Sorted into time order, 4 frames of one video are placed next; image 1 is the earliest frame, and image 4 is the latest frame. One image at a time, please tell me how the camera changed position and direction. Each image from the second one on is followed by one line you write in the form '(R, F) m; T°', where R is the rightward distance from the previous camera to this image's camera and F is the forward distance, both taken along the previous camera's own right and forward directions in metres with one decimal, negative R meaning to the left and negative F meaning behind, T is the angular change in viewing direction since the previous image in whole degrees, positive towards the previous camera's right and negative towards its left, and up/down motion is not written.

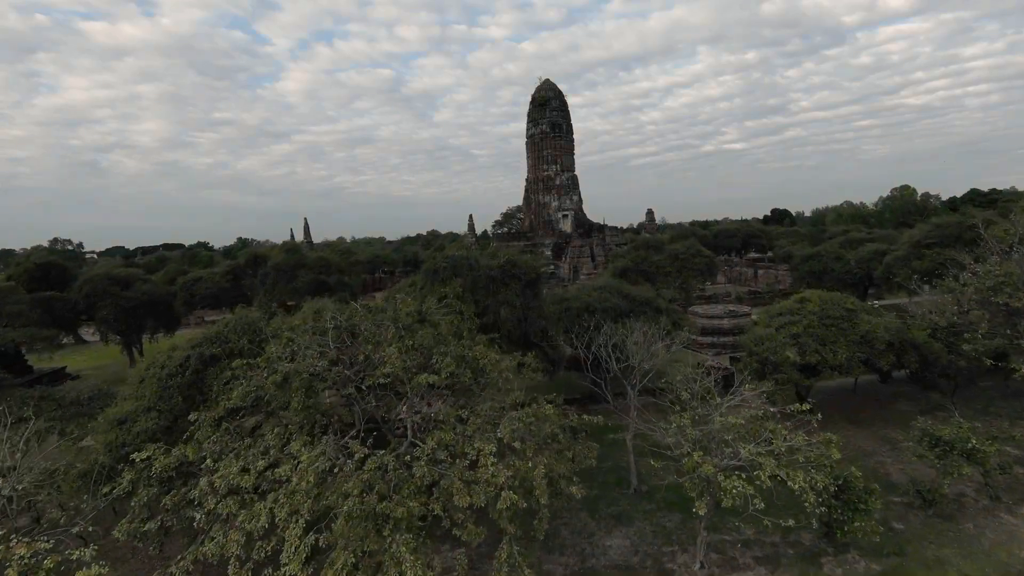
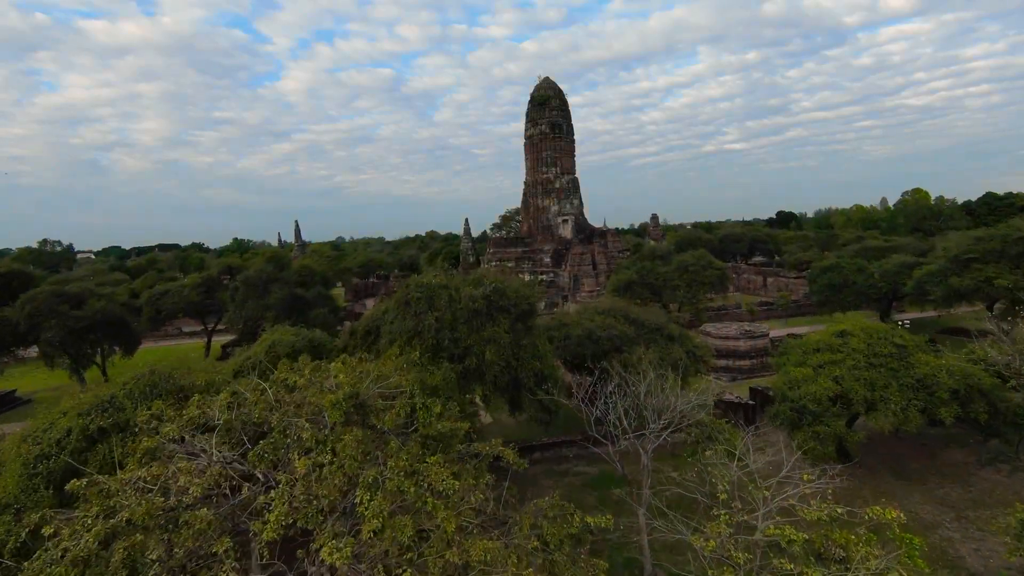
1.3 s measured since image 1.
(+0.2, +1.9) m; 0°
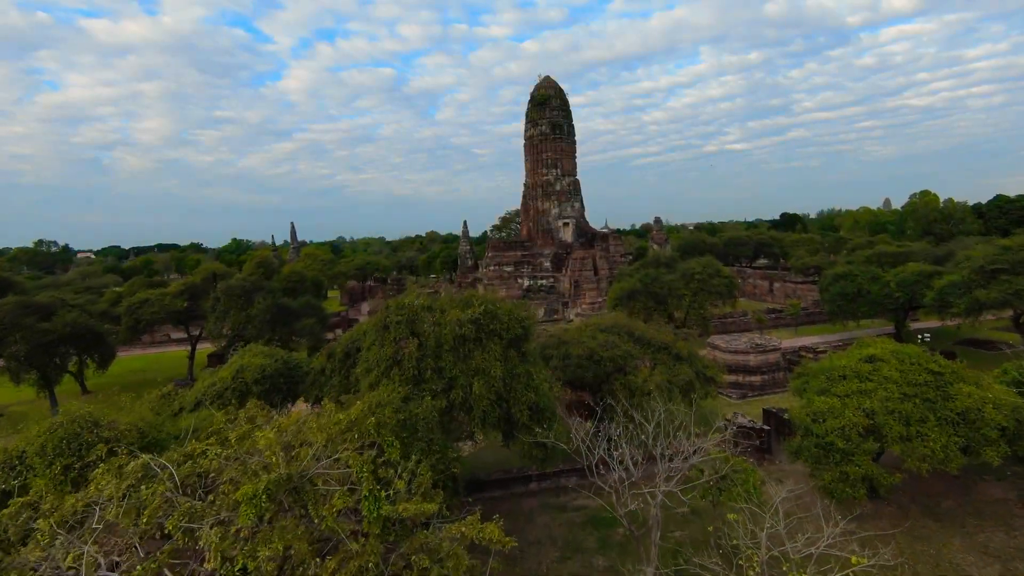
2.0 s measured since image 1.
(+0.1, +1.0) m; 0°
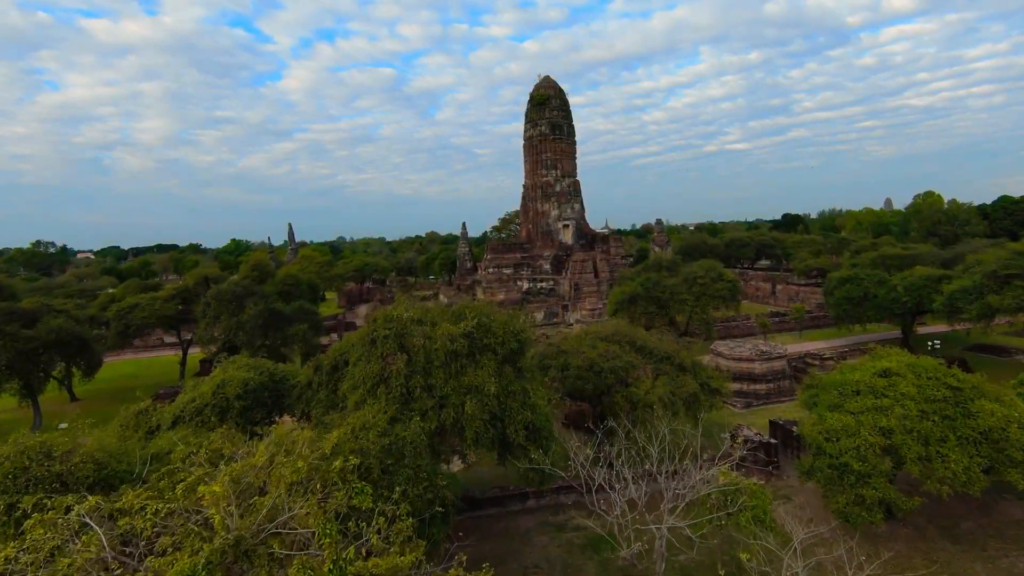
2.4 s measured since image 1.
(+0.1, +0.5) m; 0°
